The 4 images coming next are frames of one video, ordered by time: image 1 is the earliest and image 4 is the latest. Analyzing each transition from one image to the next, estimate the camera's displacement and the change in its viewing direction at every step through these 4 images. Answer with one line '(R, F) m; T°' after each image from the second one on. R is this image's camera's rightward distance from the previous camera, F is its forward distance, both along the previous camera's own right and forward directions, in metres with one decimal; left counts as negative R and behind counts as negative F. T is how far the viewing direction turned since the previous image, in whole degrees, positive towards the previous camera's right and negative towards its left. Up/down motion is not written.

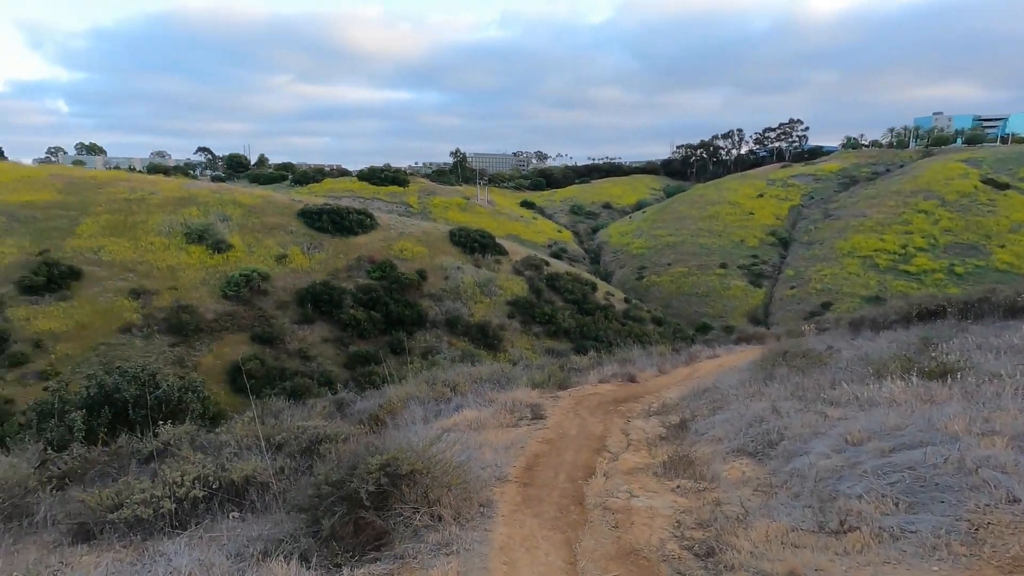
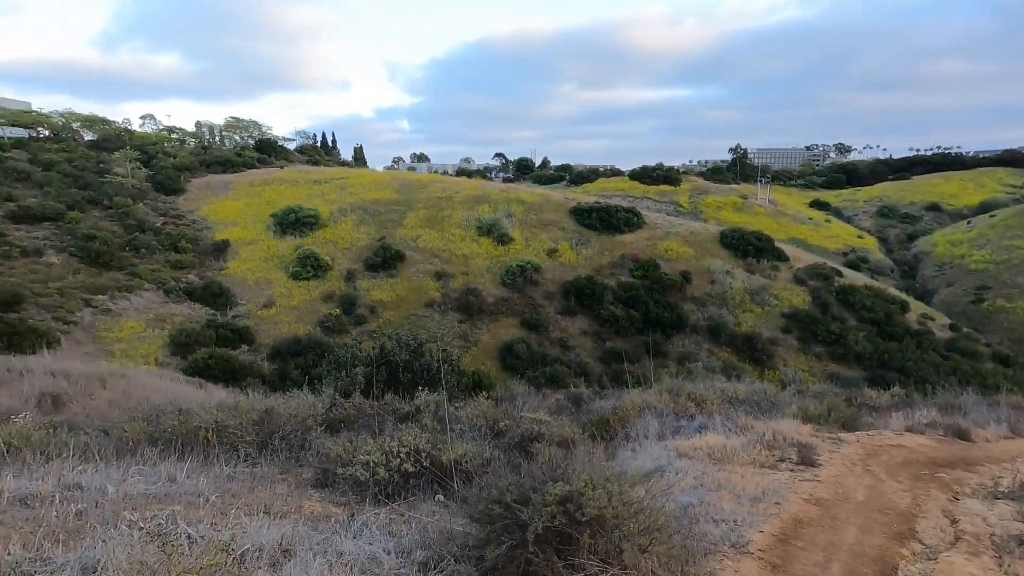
(+0.1, +0.7) m; -28°
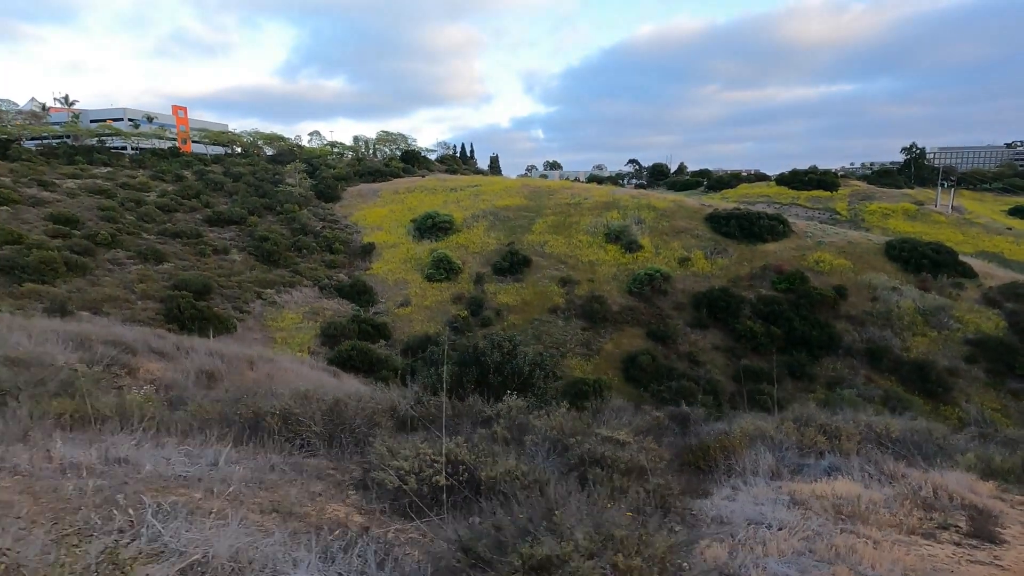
(+0.4, +0.6) m; -14°
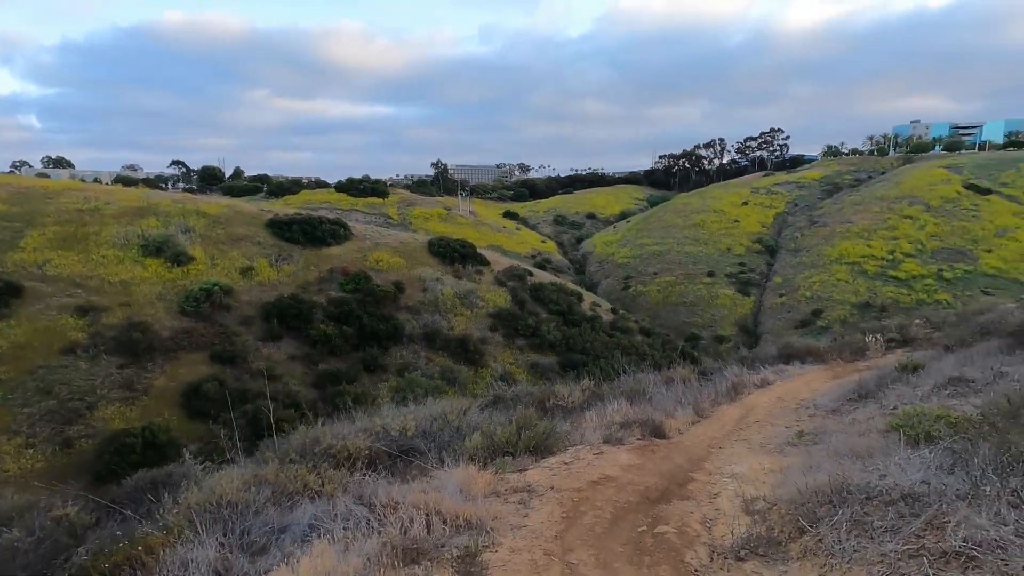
(+1.5, +1.4) m; +43°
